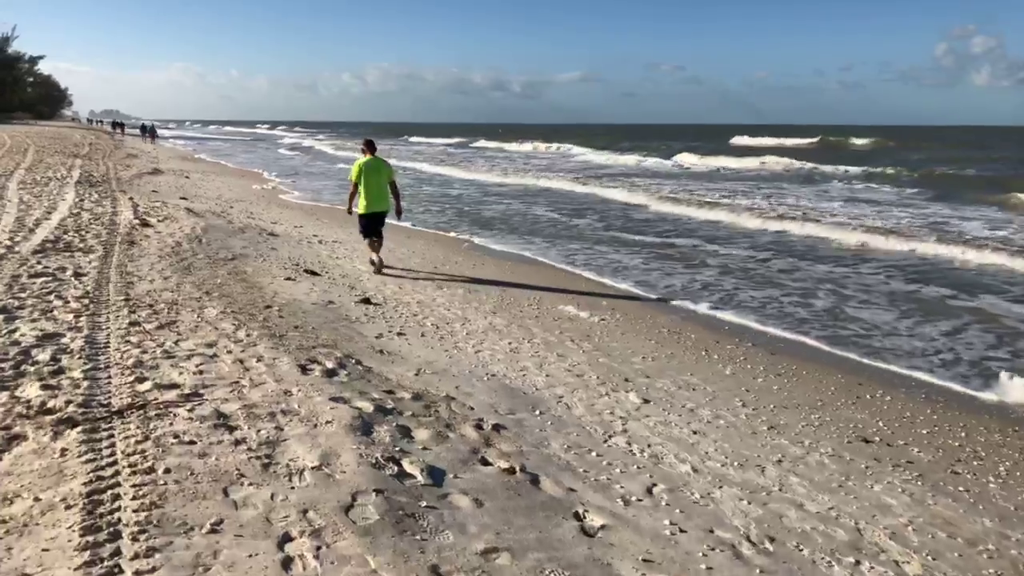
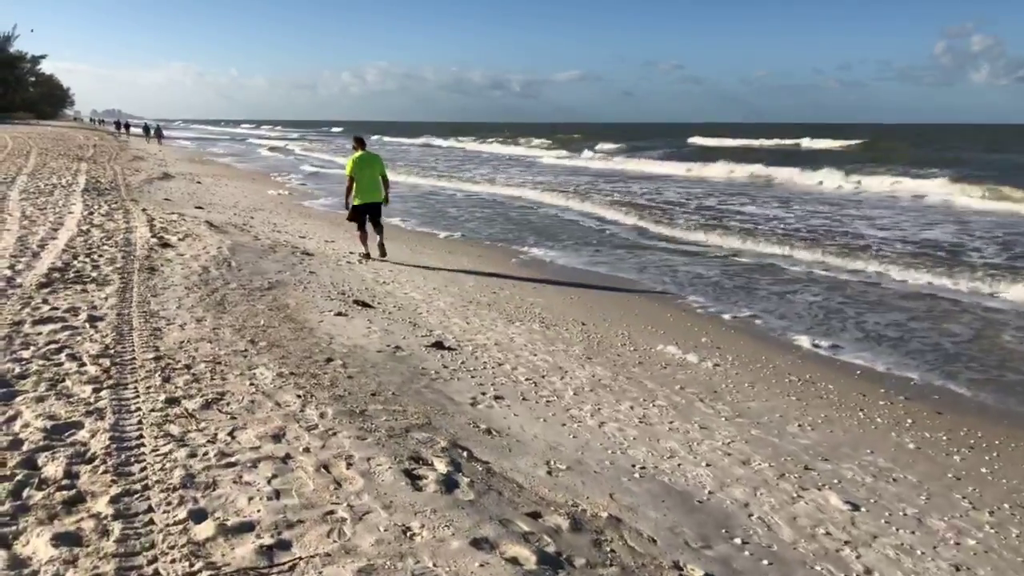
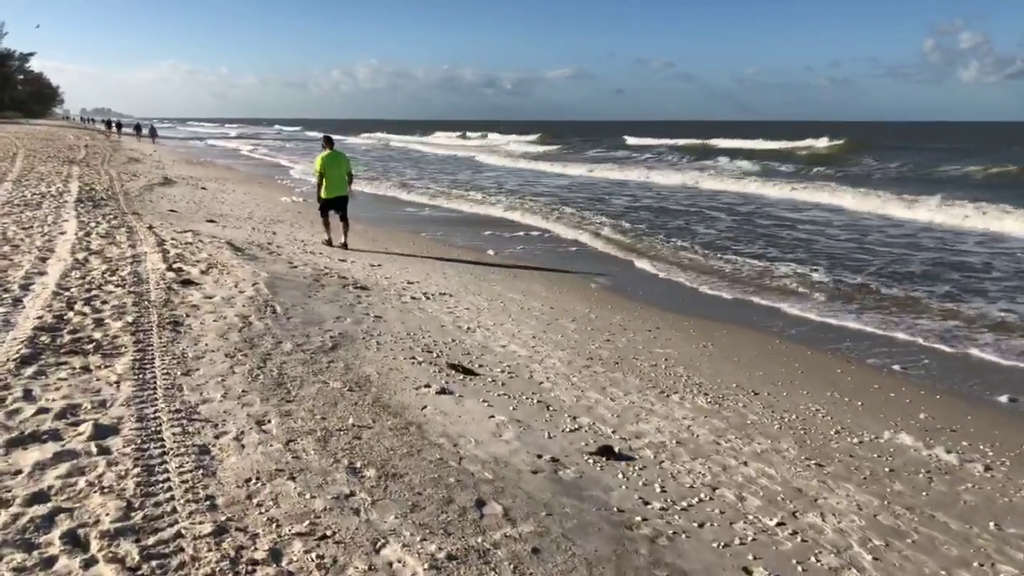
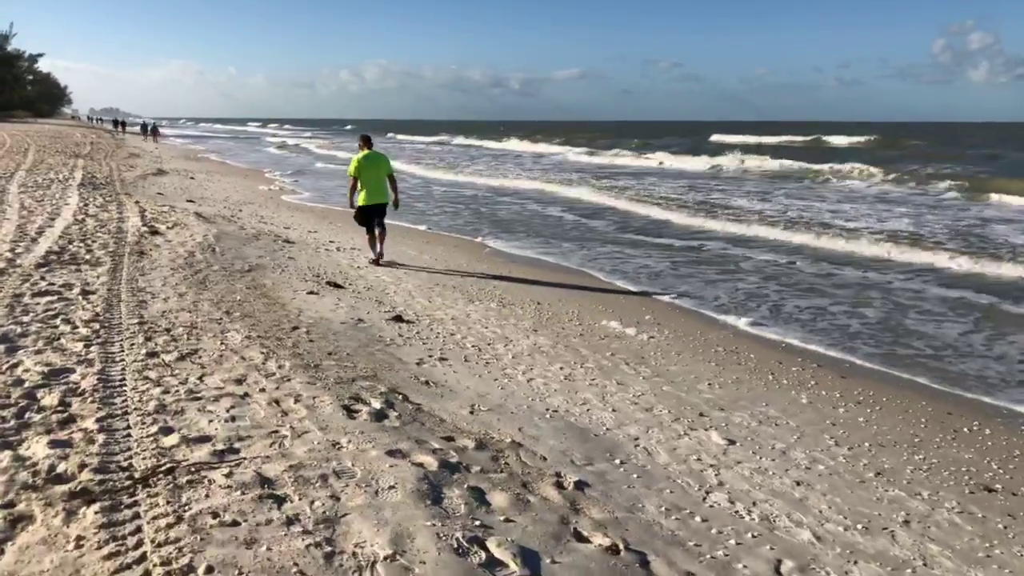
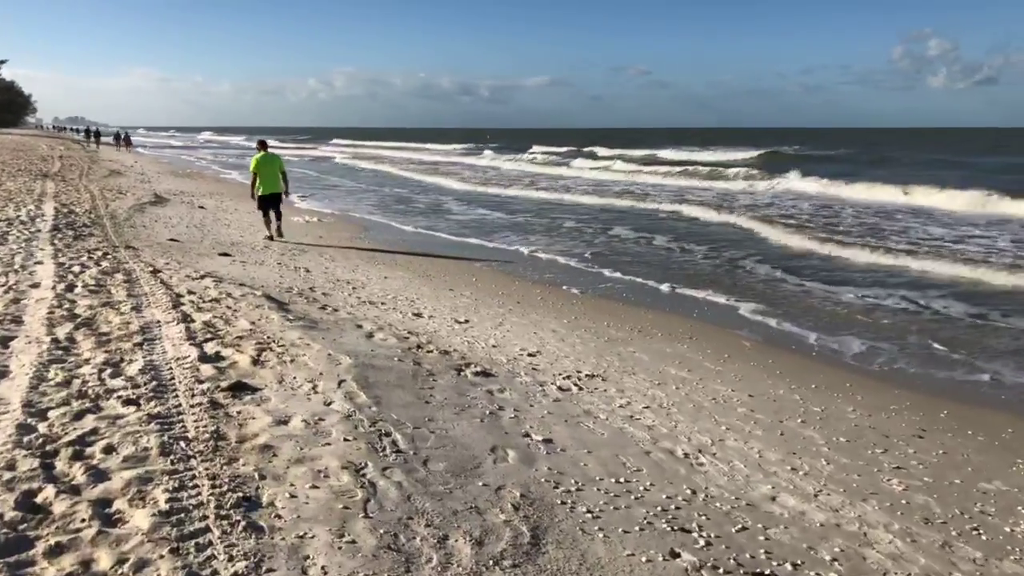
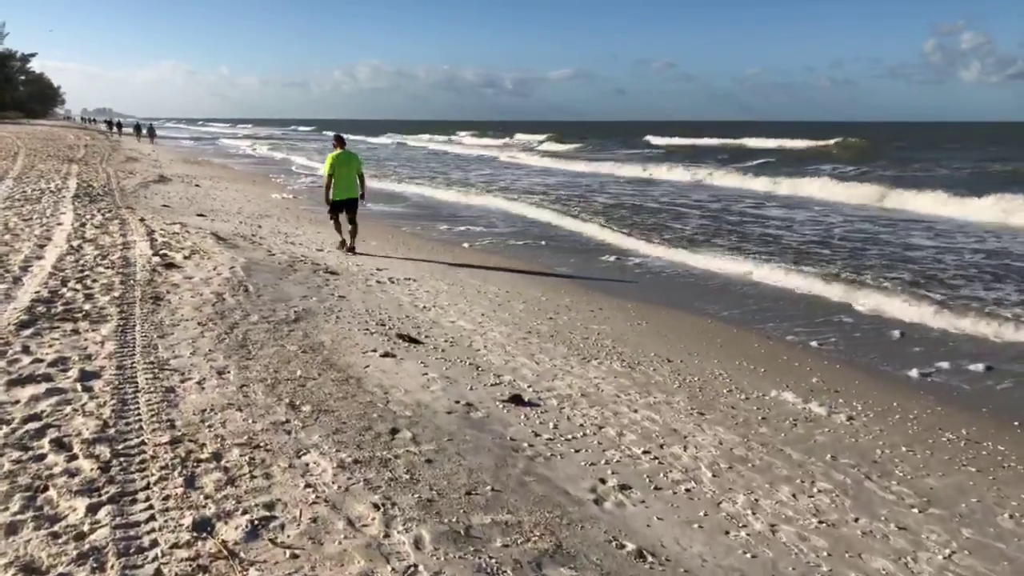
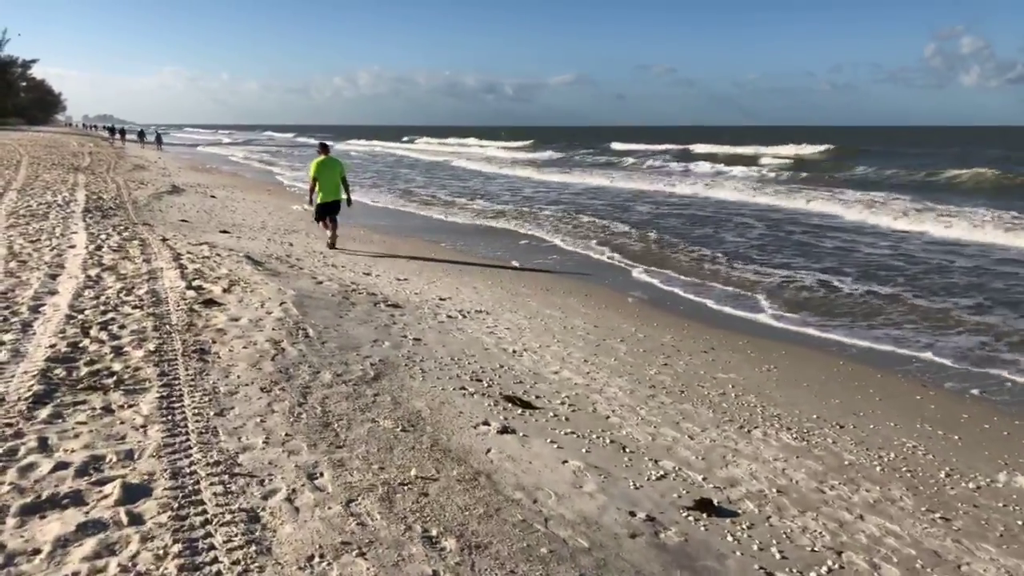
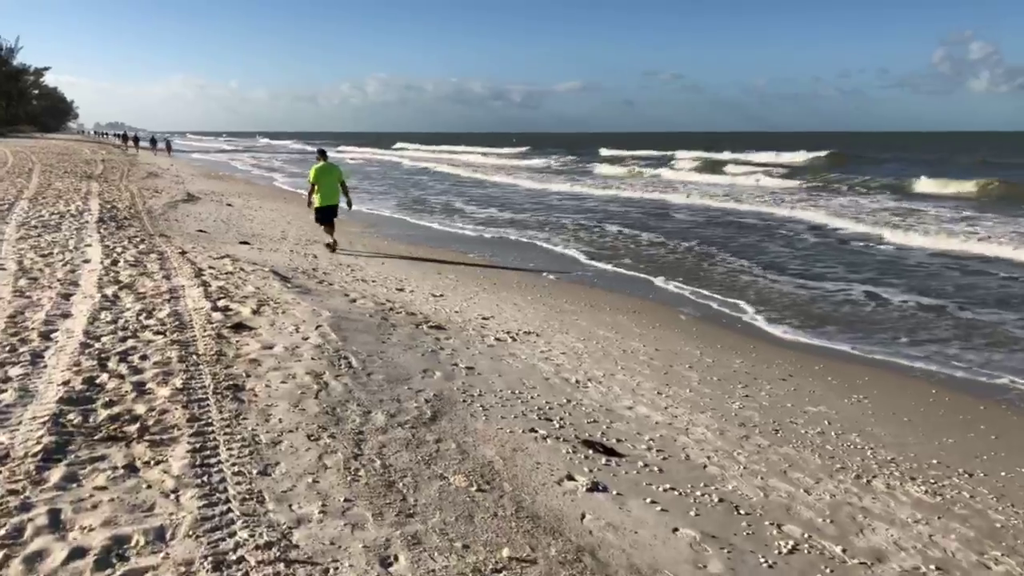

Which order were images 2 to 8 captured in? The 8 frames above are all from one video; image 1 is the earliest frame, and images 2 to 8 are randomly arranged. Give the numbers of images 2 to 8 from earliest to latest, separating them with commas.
4, 2, 6, 3, 7, 8, 5
